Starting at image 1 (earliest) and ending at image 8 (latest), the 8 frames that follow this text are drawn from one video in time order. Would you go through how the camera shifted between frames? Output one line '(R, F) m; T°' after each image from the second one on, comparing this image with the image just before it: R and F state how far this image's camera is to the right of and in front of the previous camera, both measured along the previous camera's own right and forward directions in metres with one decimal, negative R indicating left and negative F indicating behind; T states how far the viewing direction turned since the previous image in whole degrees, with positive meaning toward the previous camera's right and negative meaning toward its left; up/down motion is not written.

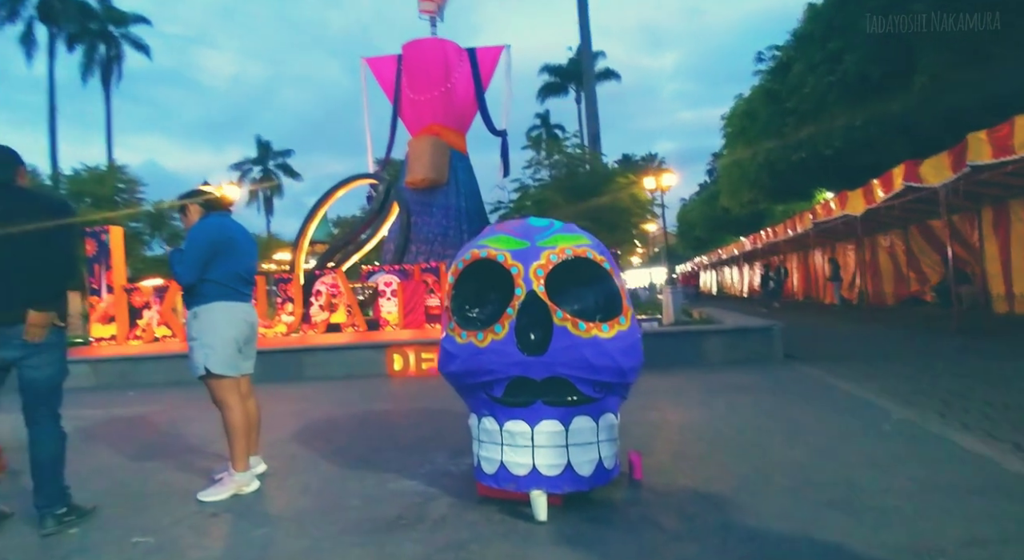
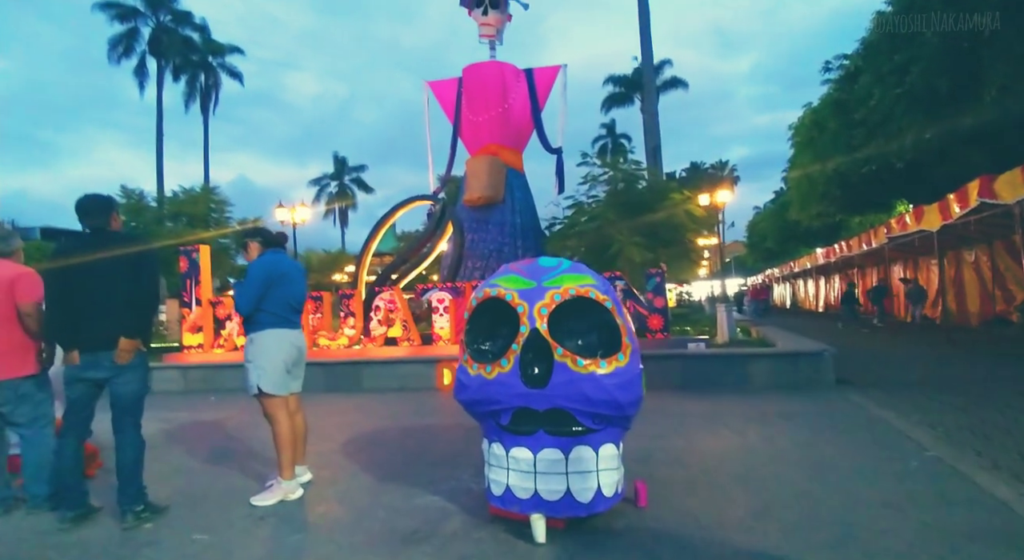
(+0.4, -0.3) m; -7°
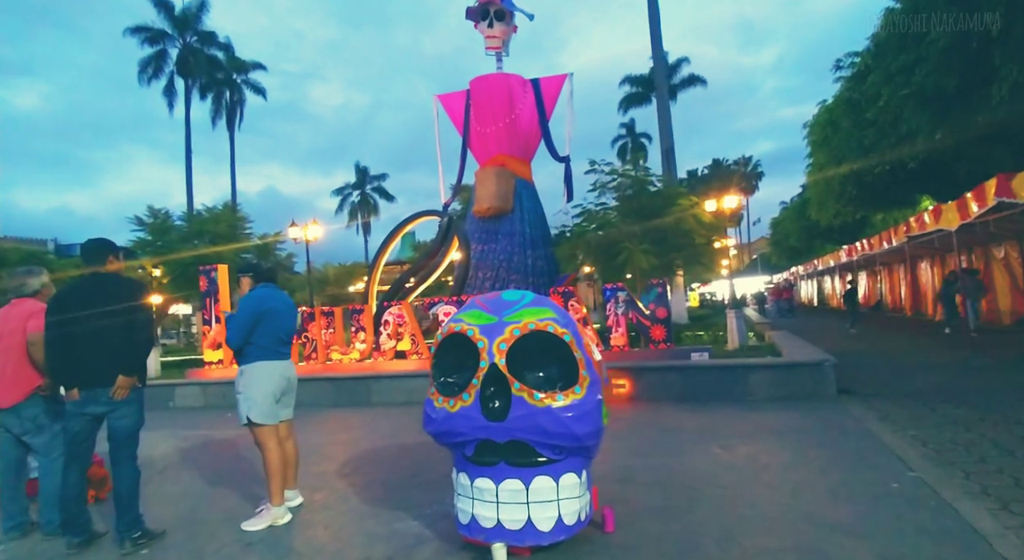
(+0.4, -0.1) m; -3°
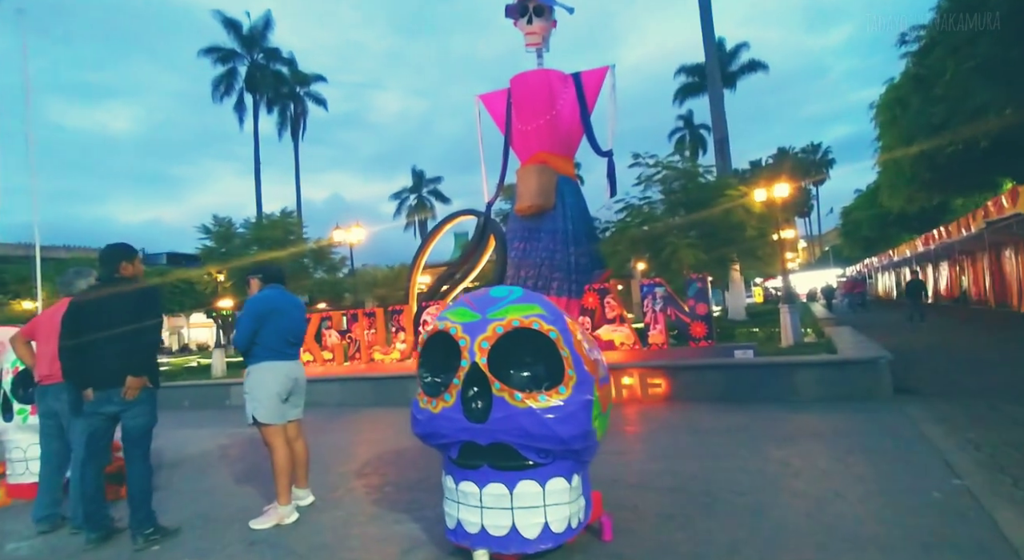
(+0.5, +0.2) m; -6°
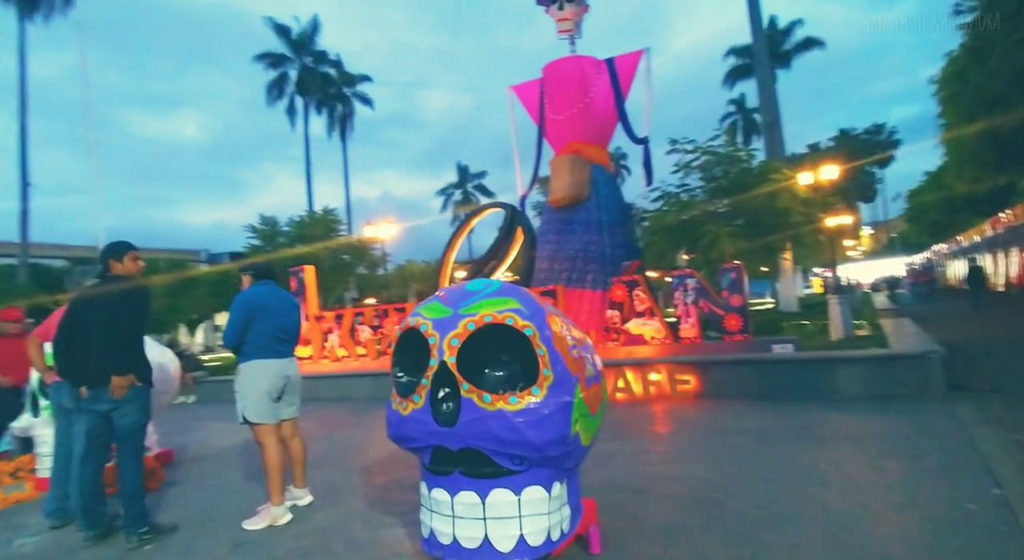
(+0.4, +0.3) m; -5°
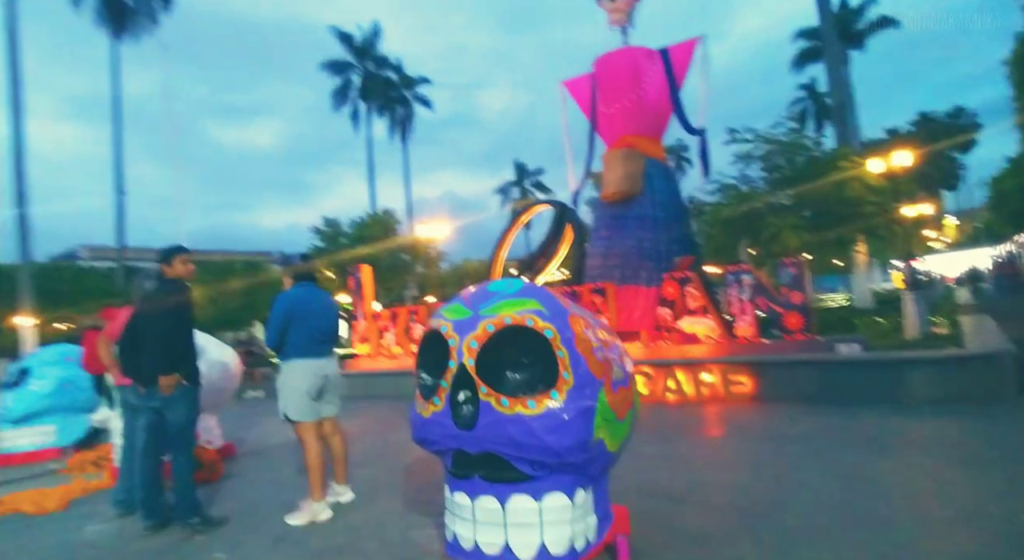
(+0.2, +0.1) m; -6°
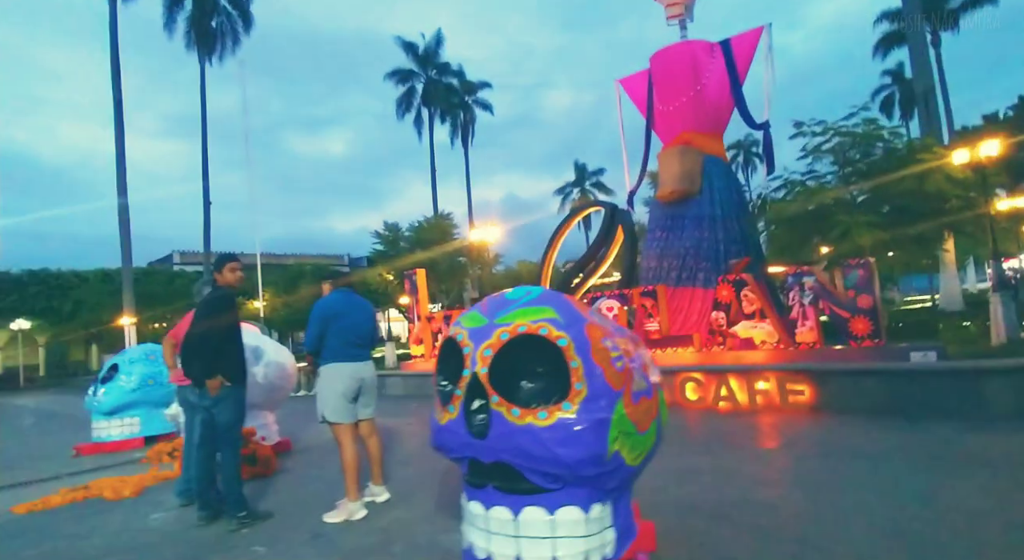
(+0.3, +0.1) m; -6°
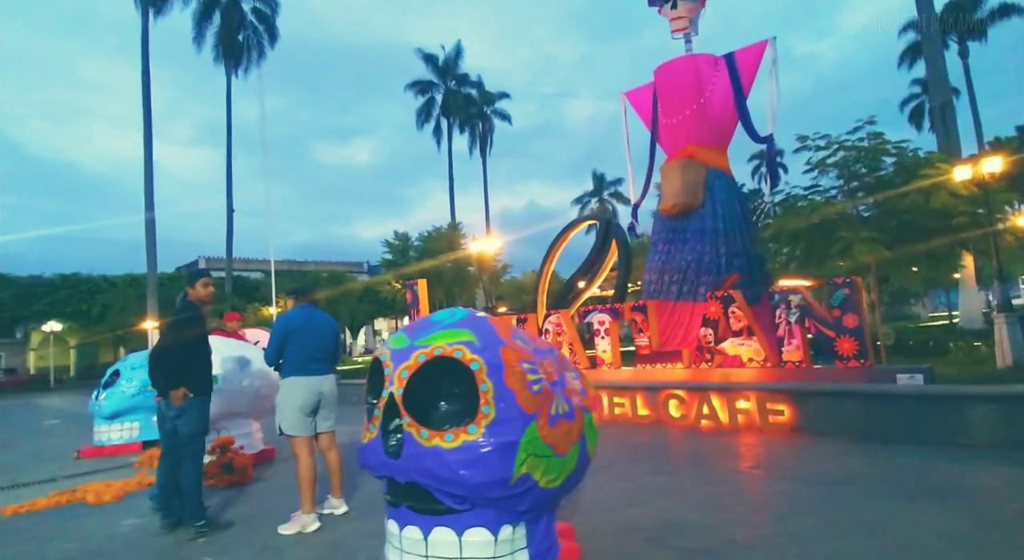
(+0.6, 0.0) m; -2°
